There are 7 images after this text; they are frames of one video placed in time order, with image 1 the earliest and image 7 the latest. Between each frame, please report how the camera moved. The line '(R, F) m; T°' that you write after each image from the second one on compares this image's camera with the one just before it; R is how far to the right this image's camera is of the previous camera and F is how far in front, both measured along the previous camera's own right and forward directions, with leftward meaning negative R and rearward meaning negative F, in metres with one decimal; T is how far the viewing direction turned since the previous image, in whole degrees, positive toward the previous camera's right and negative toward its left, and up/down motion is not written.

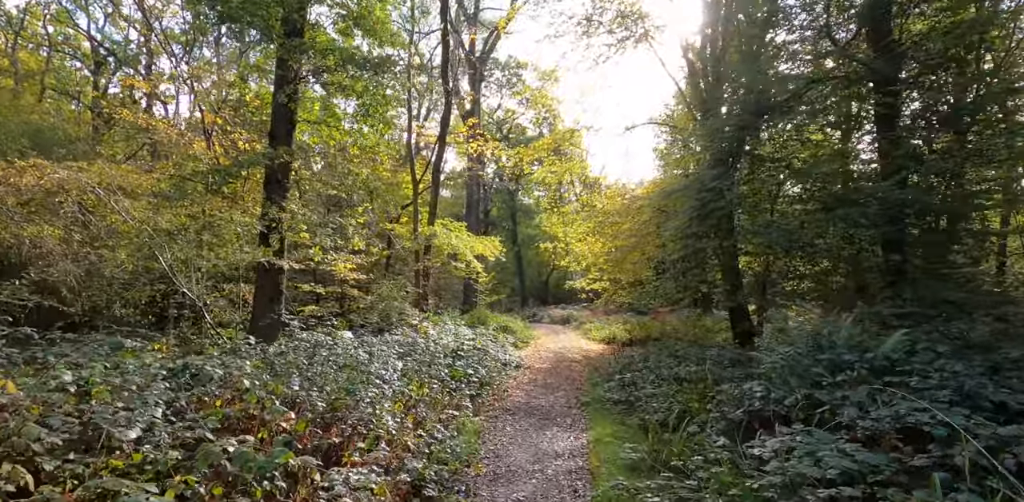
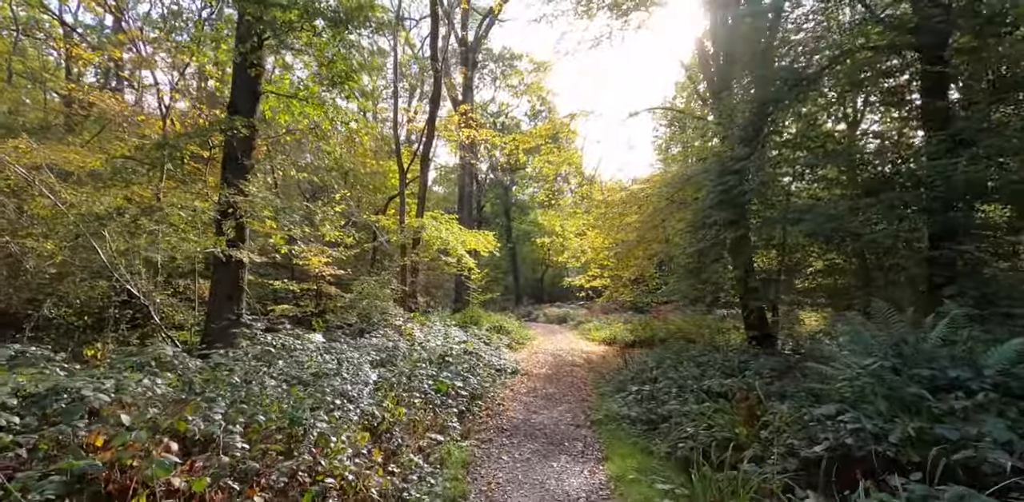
(0.0, +1.1) m; +1°
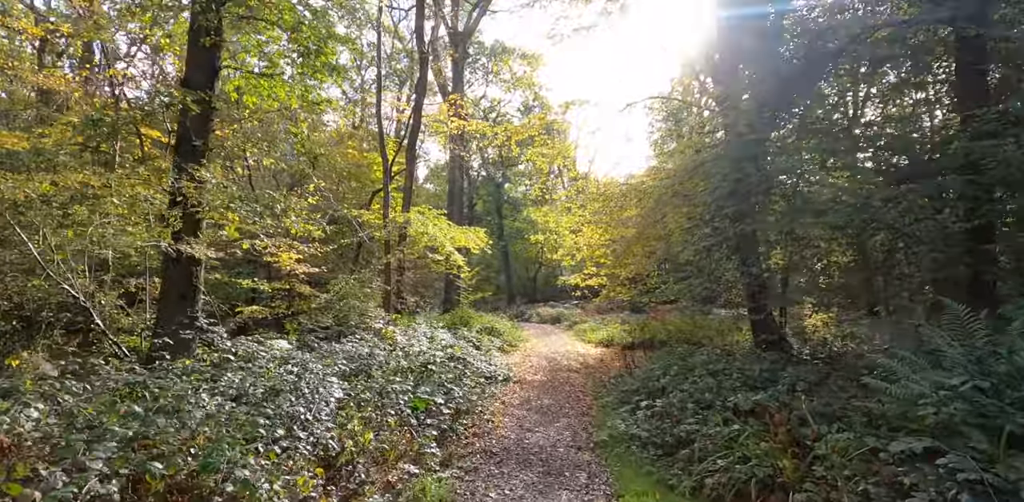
(0.0, +0.8) m; +1°
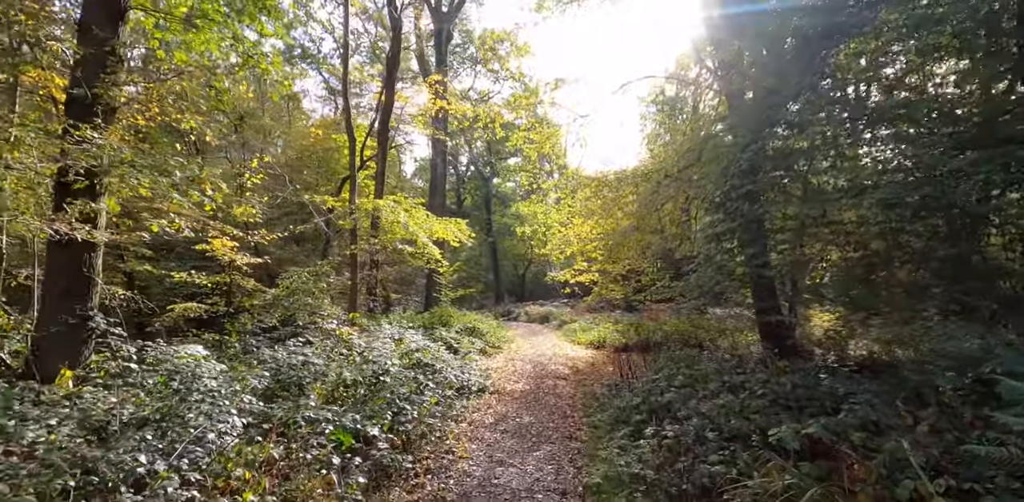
(+0.2, +1.3) m; +1°
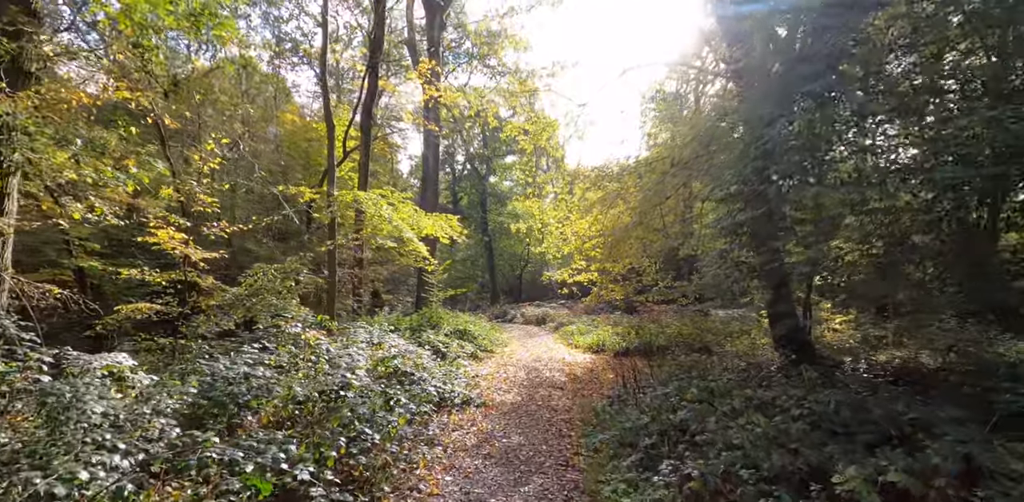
(+0.1, +0.9) m; 0°
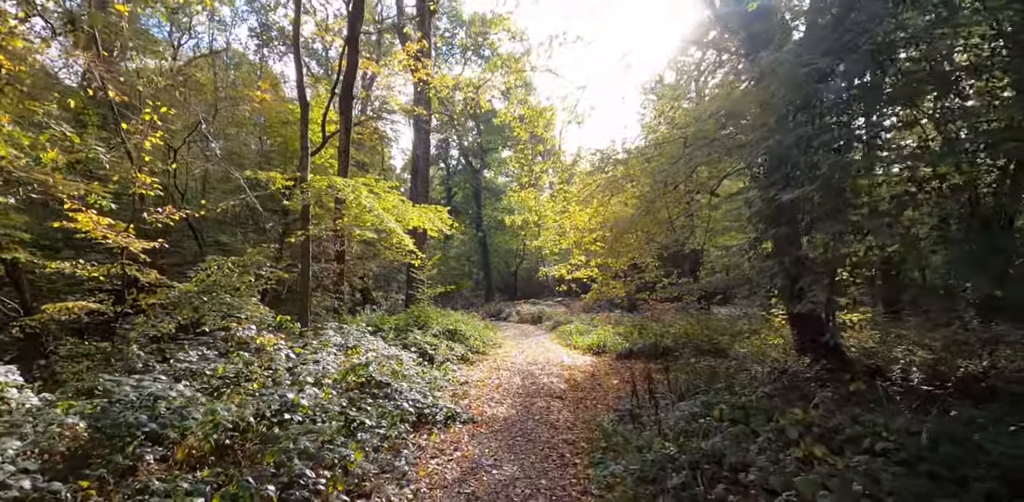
(0.0, +1.0) m; 0°
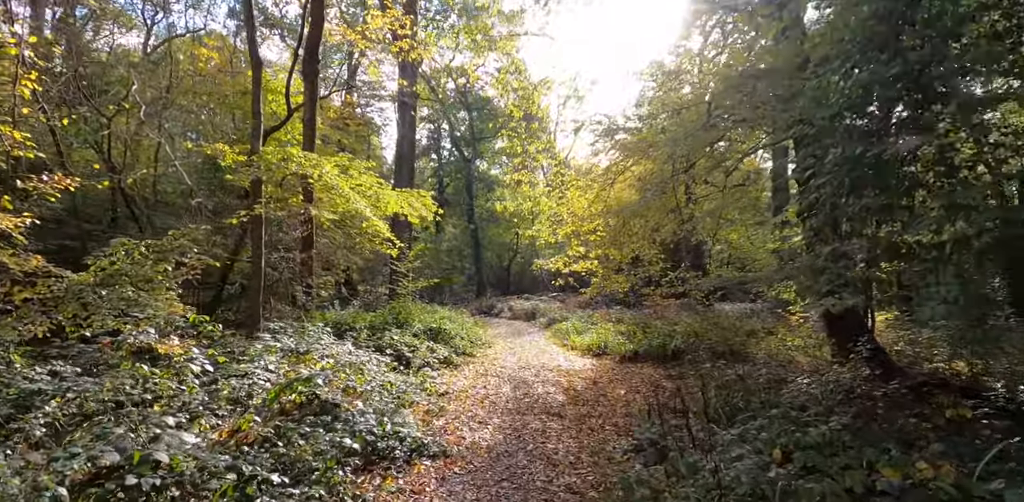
(+0.1, +1.4) m; +1°
